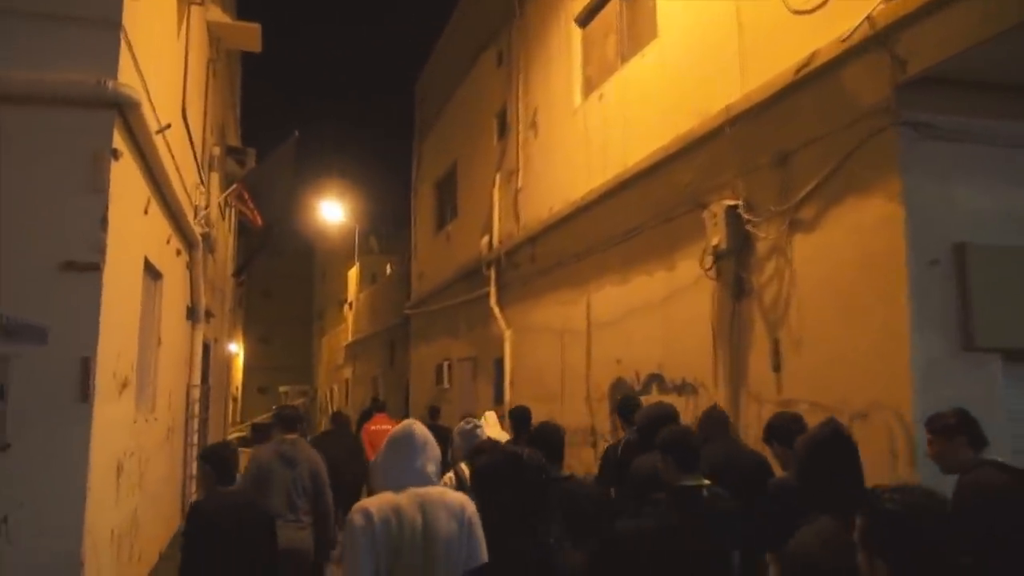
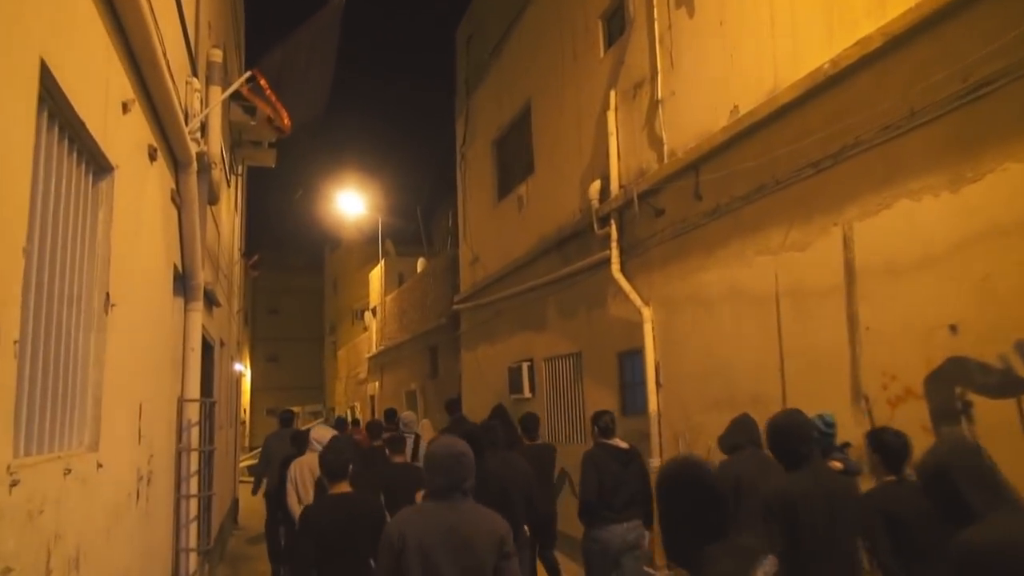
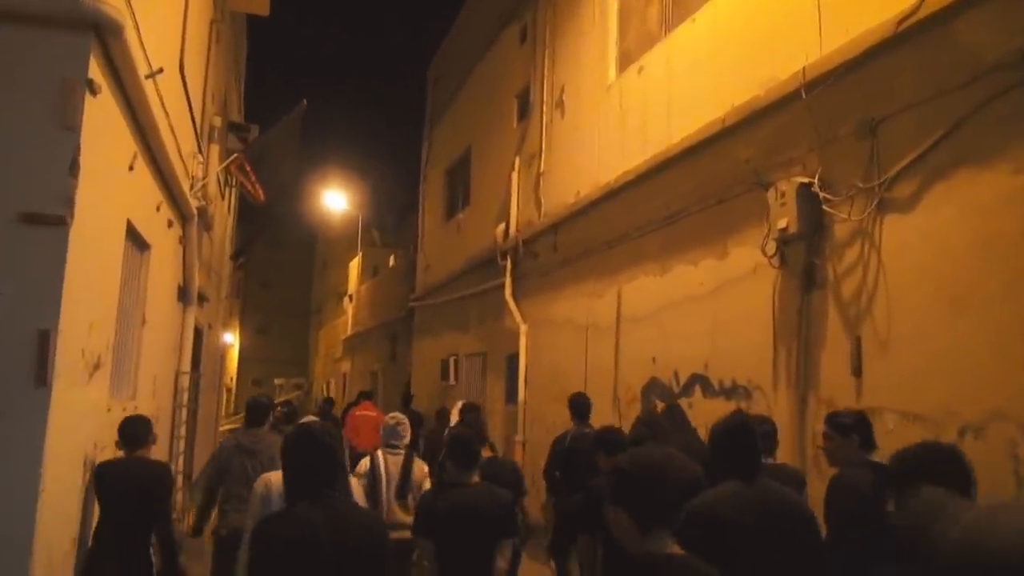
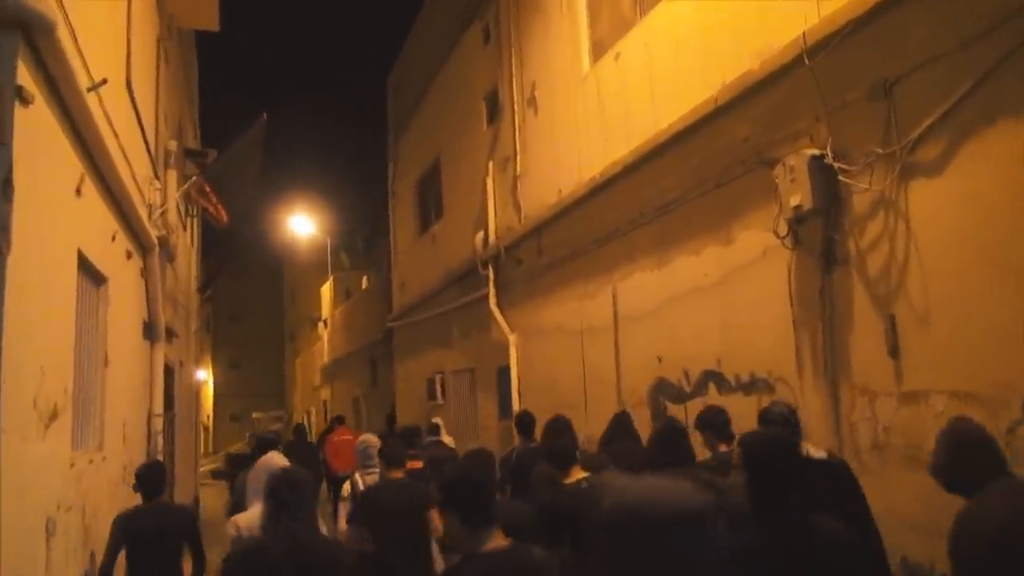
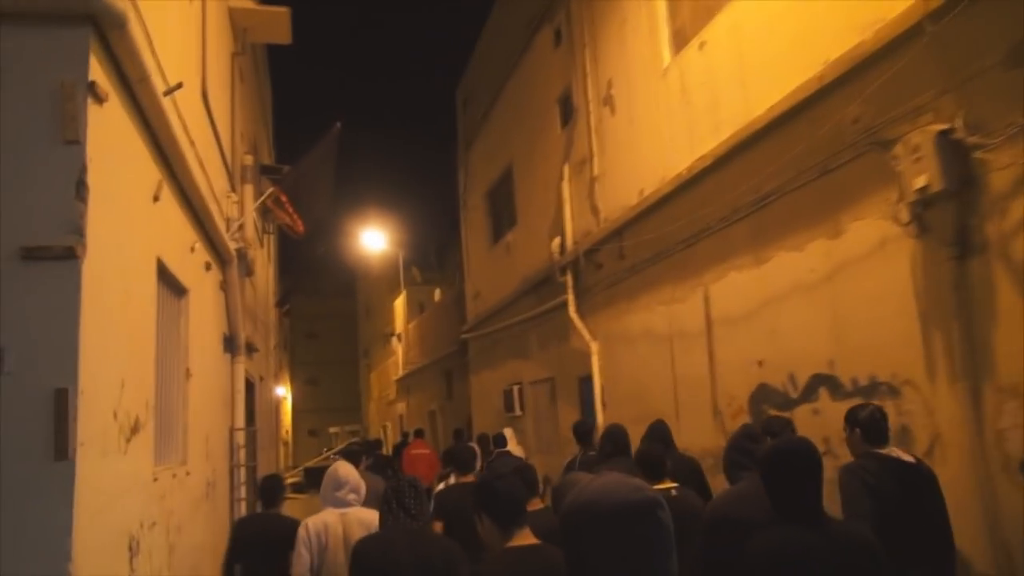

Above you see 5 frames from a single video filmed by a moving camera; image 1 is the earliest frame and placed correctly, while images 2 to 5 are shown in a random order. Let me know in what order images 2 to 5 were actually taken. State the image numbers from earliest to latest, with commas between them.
3, 4, 5, 2
